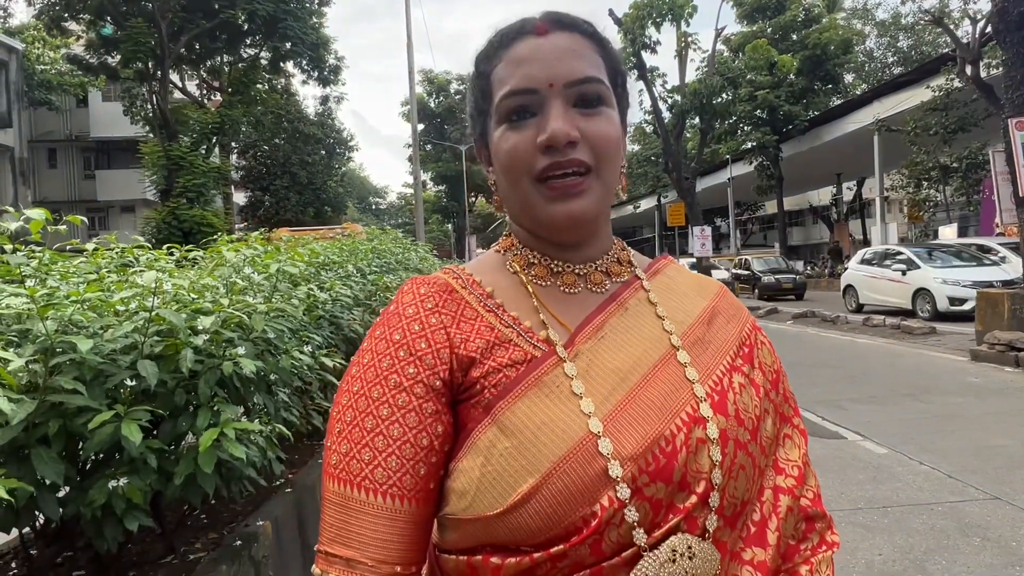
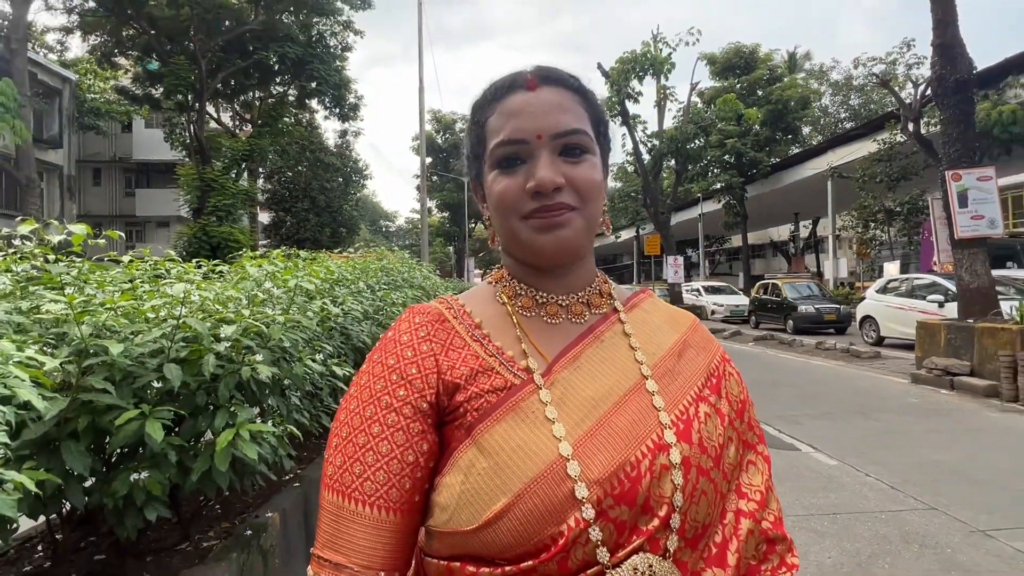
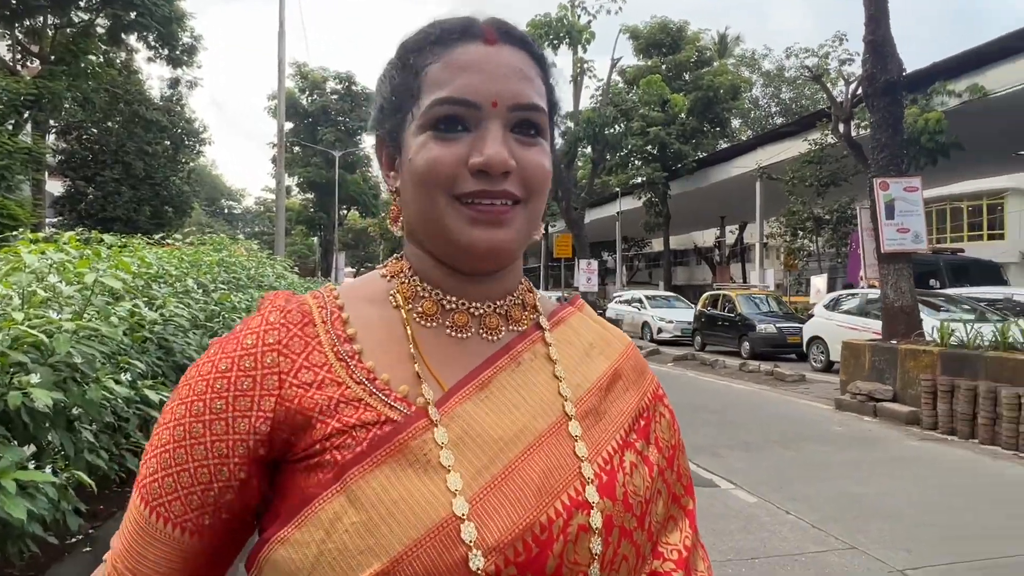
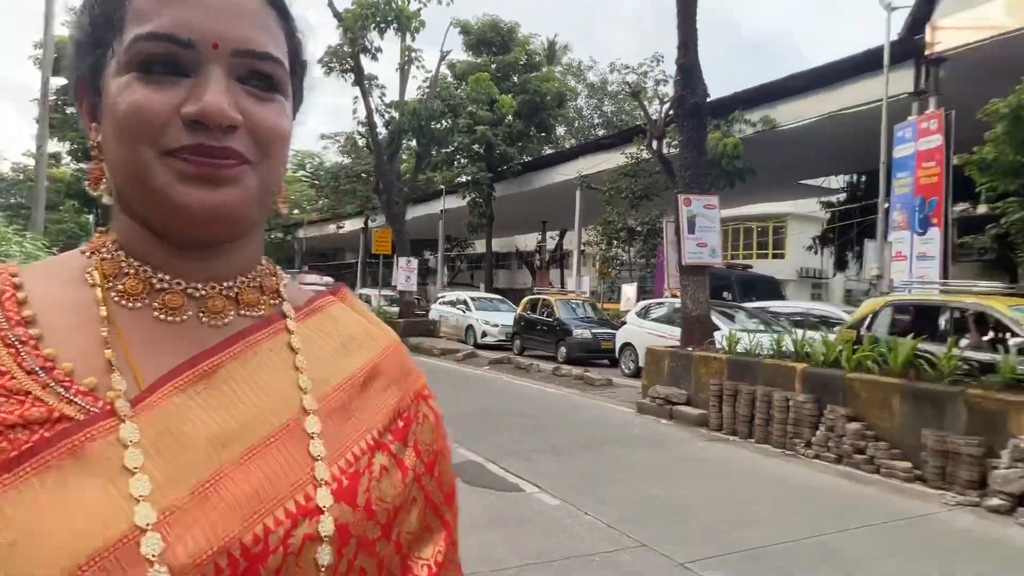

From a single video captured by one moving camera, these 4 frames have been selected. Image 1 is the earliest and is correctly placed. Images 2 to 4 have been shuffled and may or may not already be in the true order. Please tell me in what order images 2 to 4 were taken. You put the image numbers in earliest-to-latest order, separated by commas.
2, 3, 4
